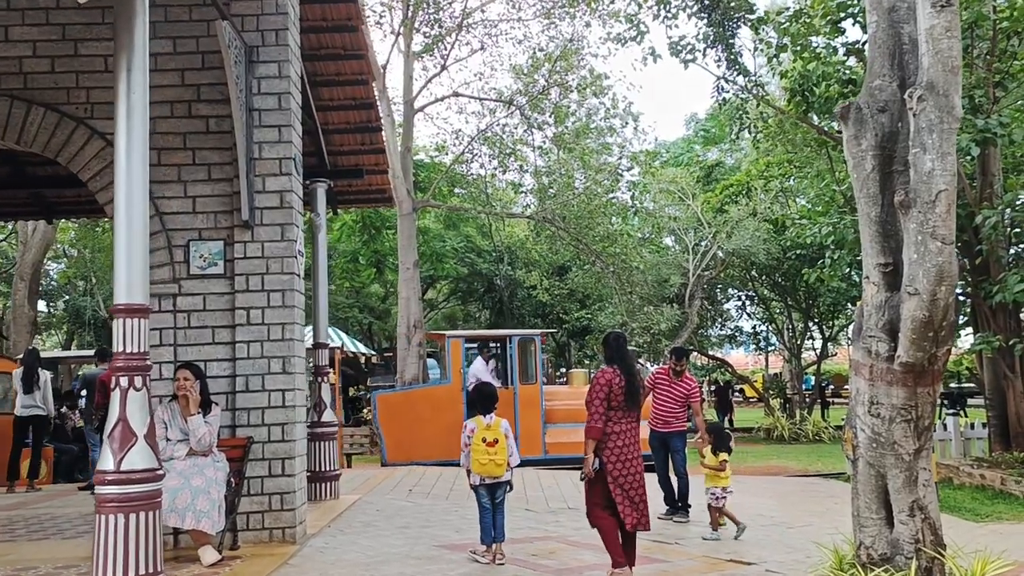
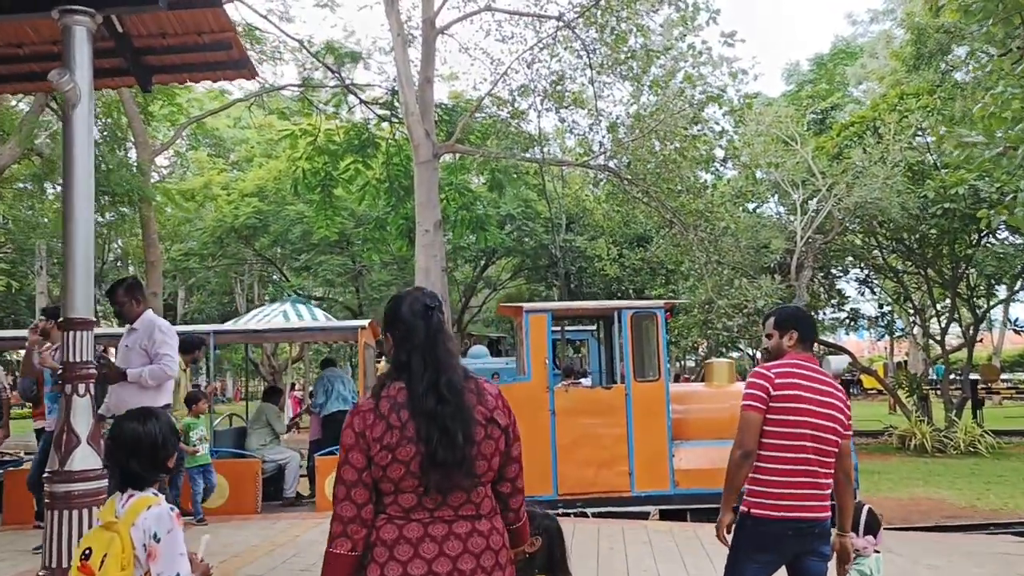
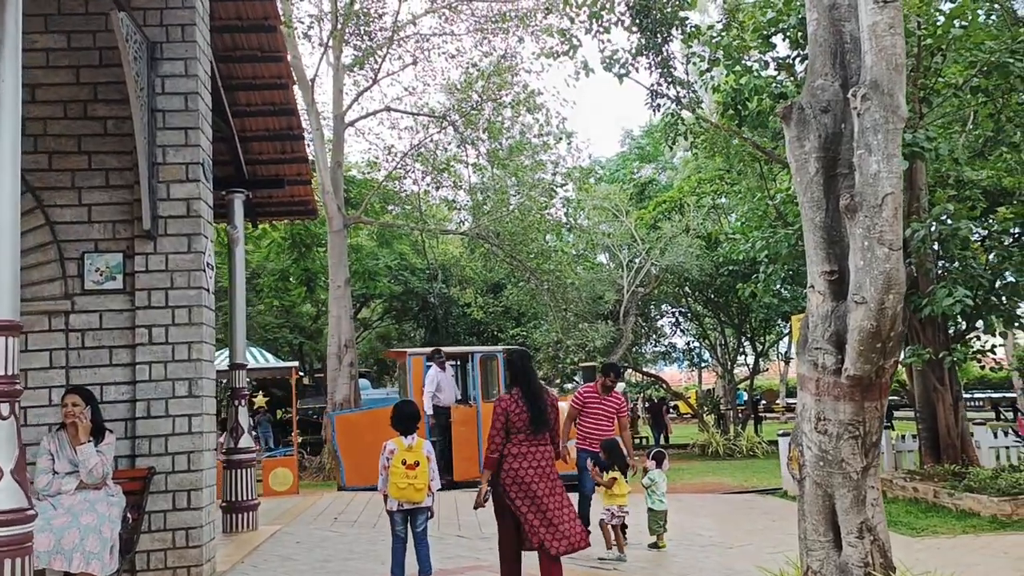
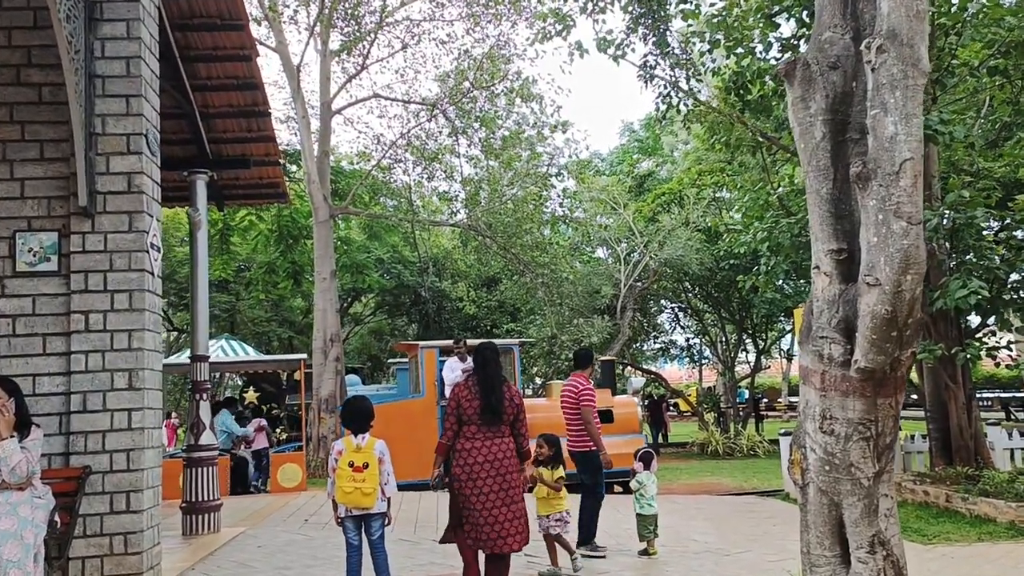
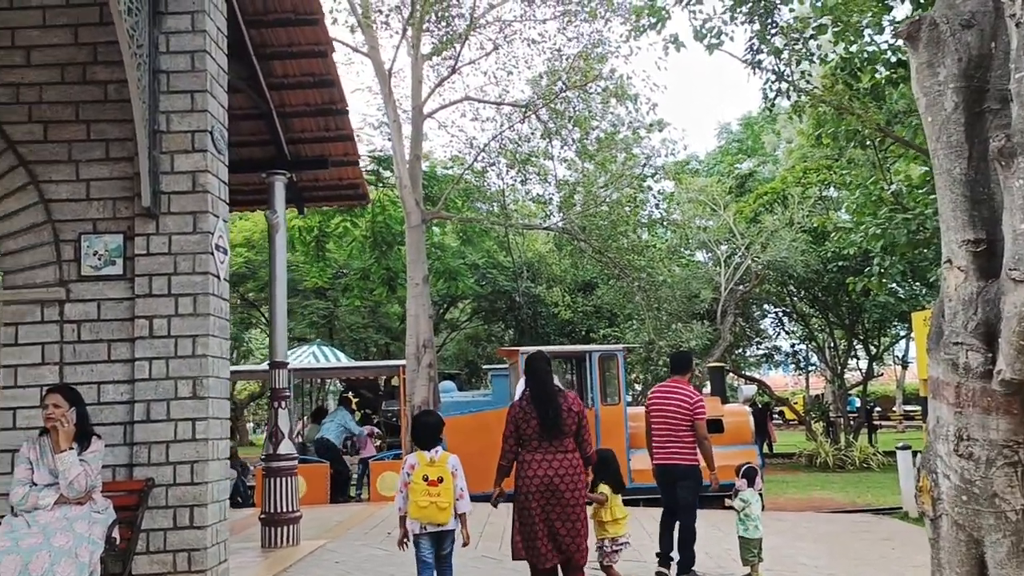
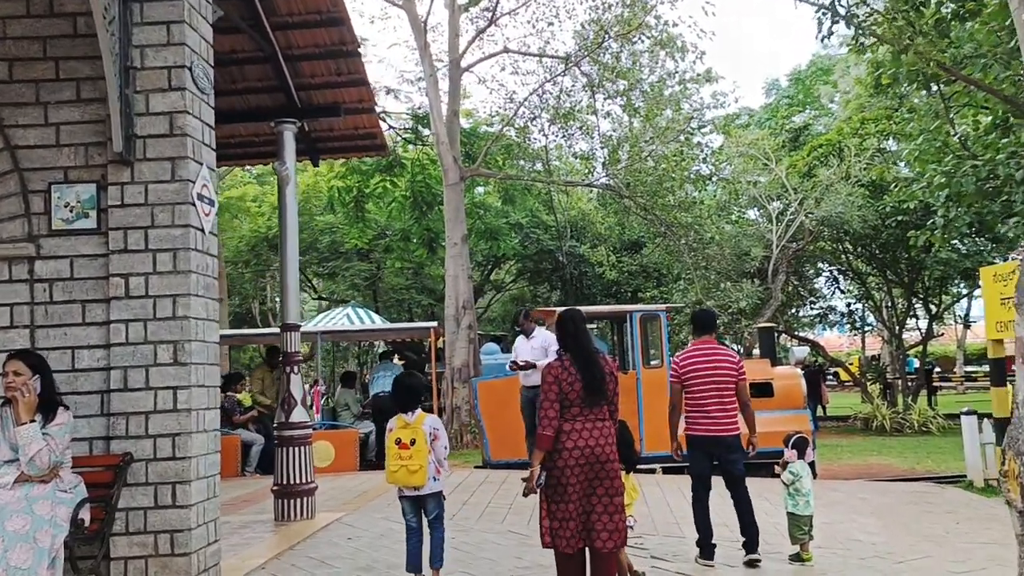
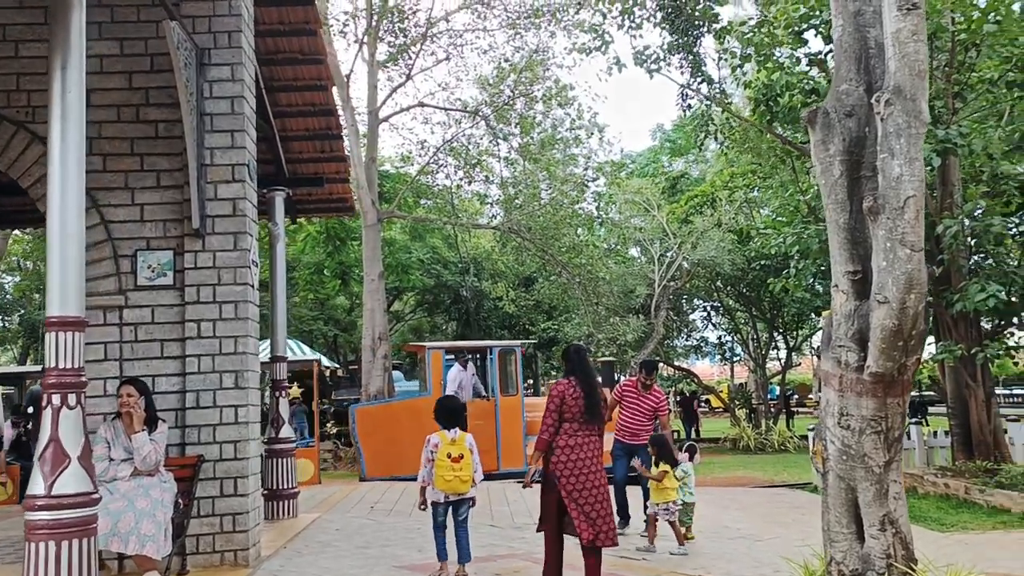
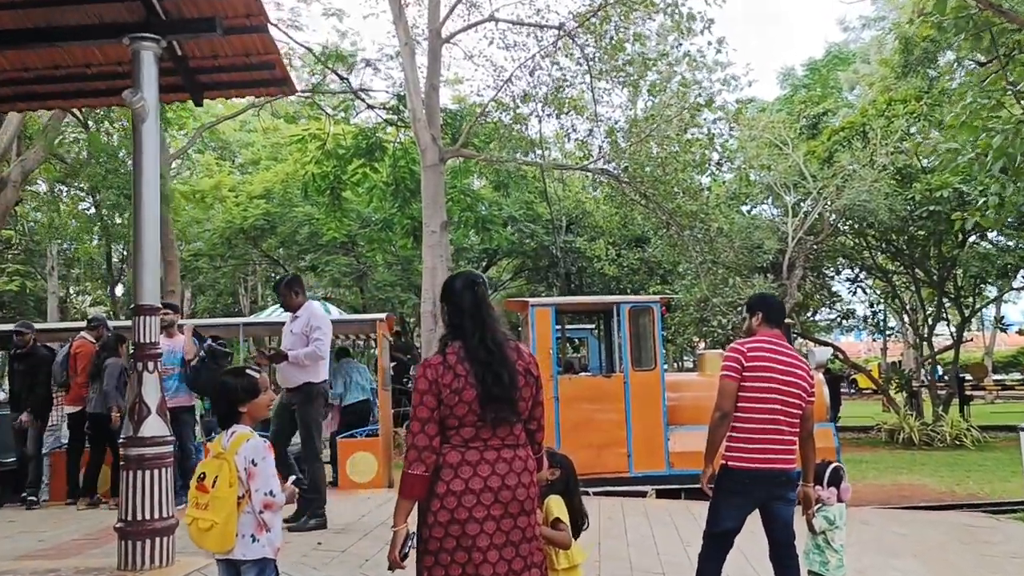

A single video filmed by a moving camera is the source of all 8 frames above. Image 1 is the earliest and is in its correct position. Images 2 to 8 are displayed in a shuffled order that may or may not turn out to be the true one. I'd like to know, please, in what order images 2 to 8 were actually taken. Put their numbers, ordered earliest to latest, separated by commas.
7, 3, 4, 5, 6, 8, 2
